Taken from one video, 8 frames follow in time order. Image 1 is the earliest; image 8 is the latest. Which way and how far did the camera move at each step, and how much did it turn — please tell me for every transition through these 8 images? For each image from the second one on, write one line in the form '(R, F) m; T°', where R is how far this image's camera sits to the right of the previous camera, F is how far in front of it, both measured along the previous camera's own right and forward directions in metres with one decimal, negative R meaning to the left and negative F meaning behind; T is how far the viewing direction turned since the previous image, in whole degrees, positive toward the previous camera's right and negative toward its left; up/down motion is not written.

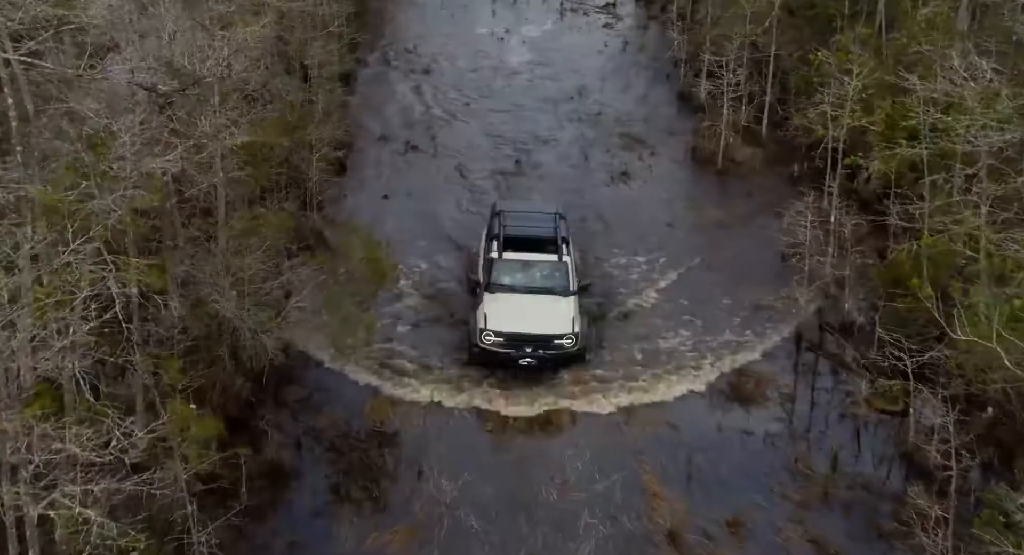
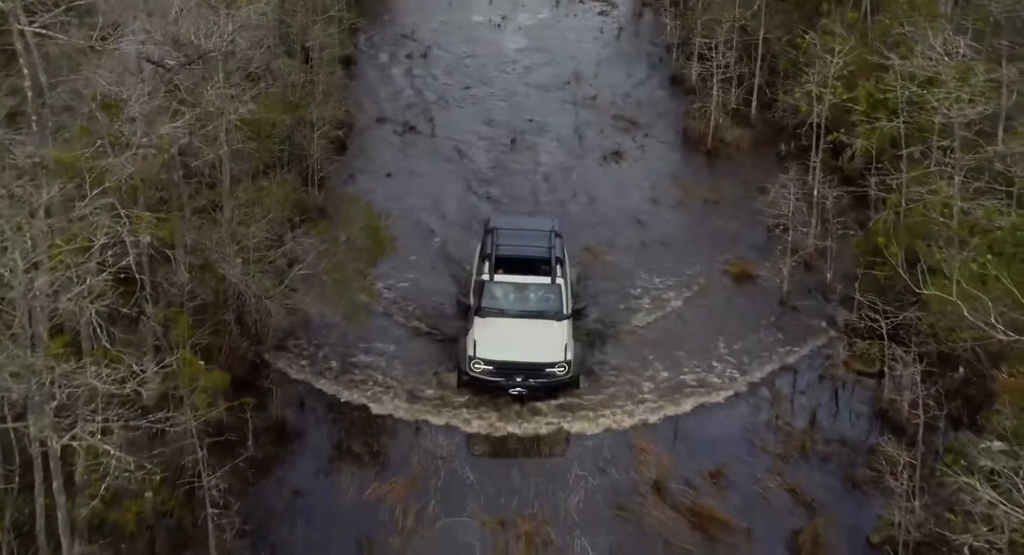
(+0.1, -0.8) m; 0°
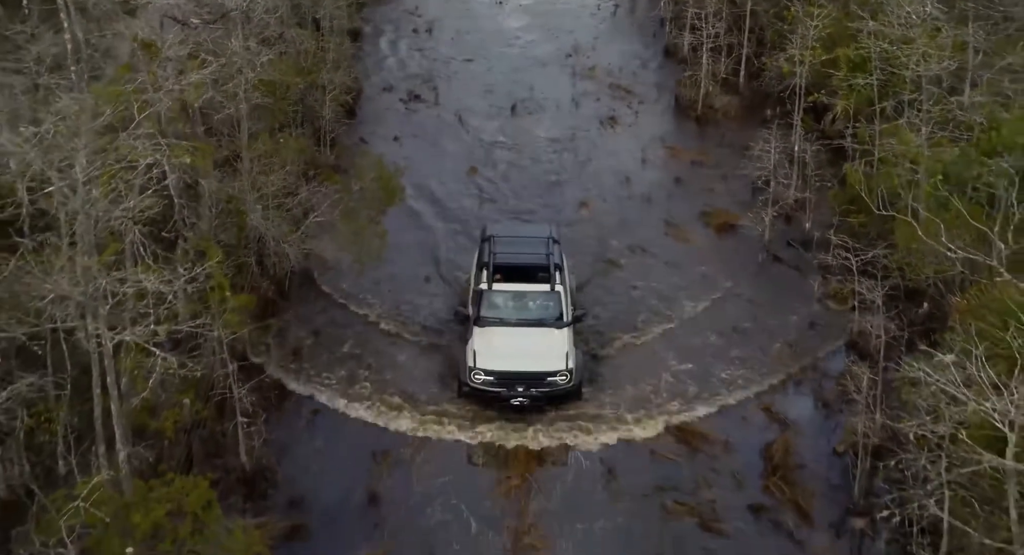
(0.0, -1.5) m; 0°
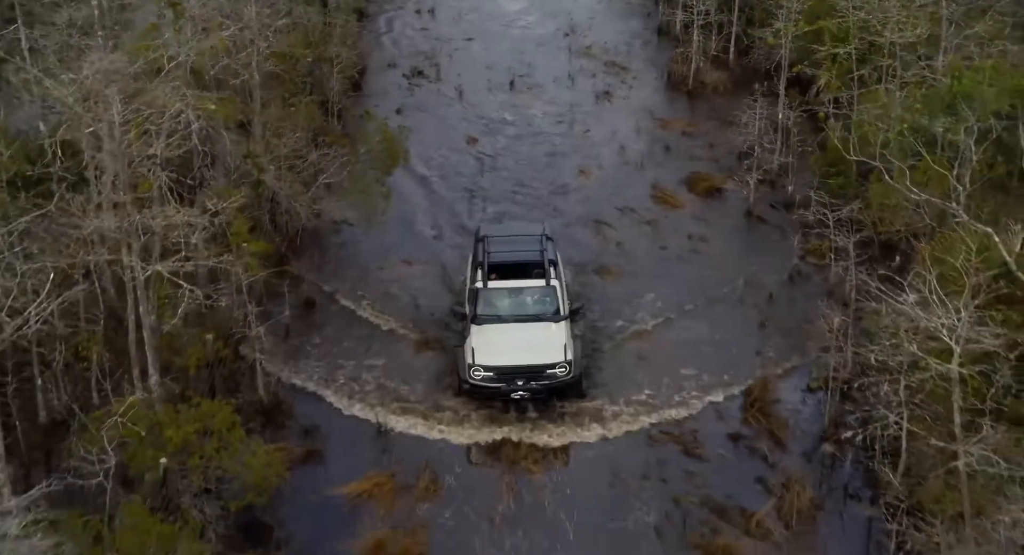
(0.0, -1.3) m; 0°
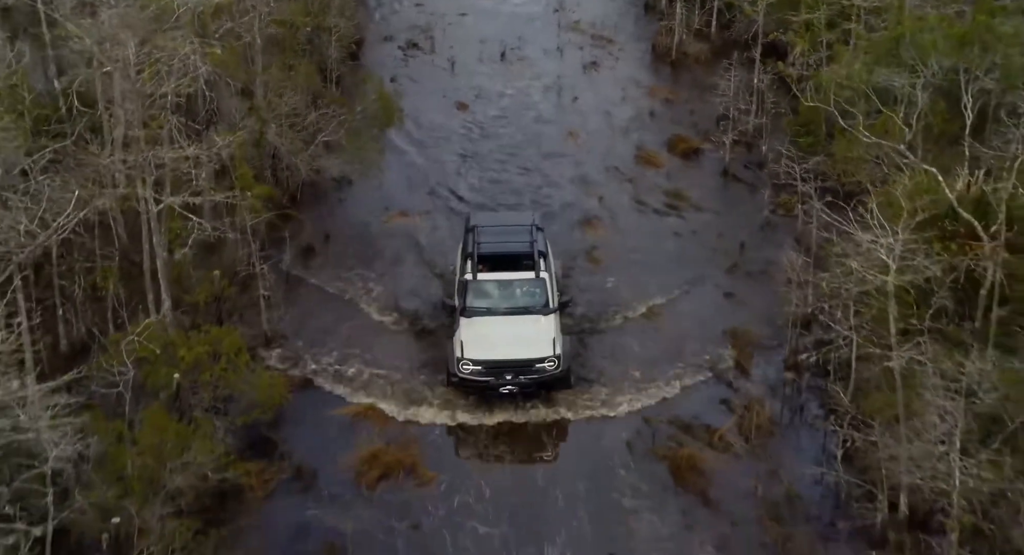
(+0.2, -1.3) m; 0°
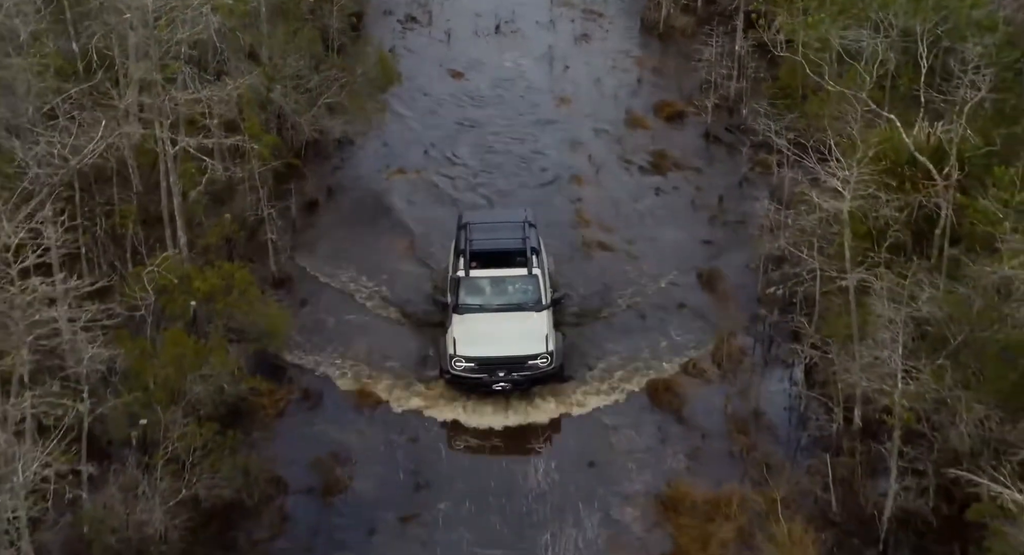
(+0.1, -1.3) m; 0°
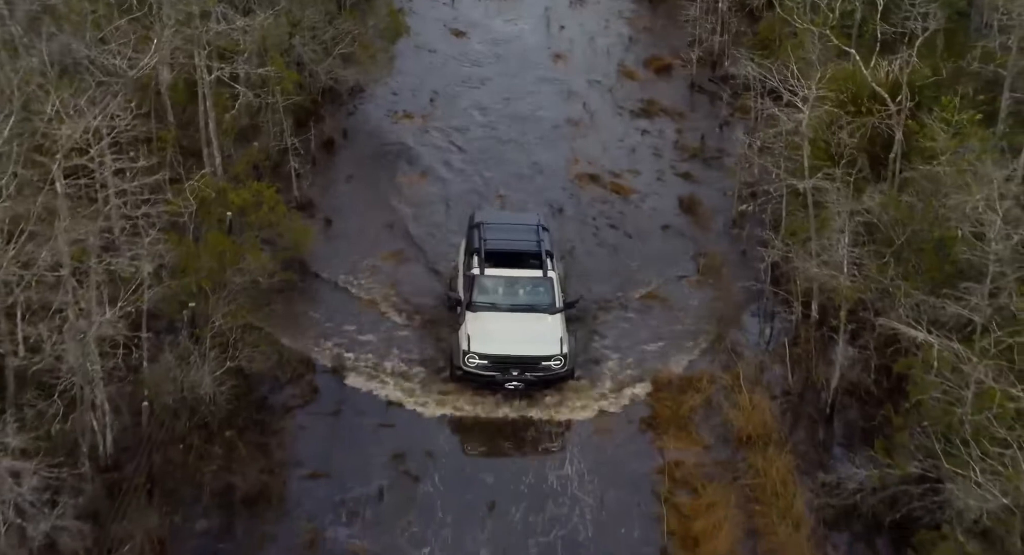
(0.0, -2.1) m; 0°
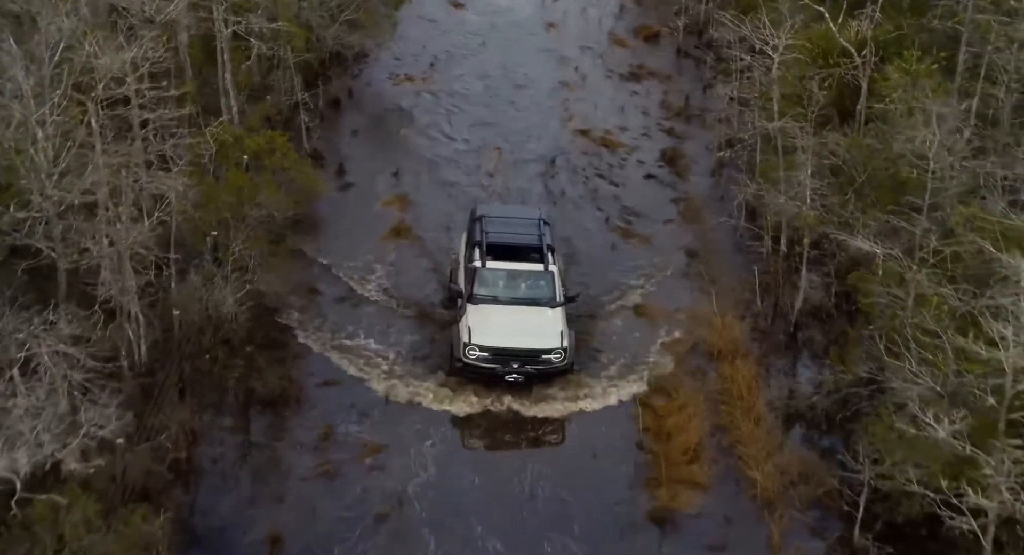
(+0.1, -1.5) m; 0°
